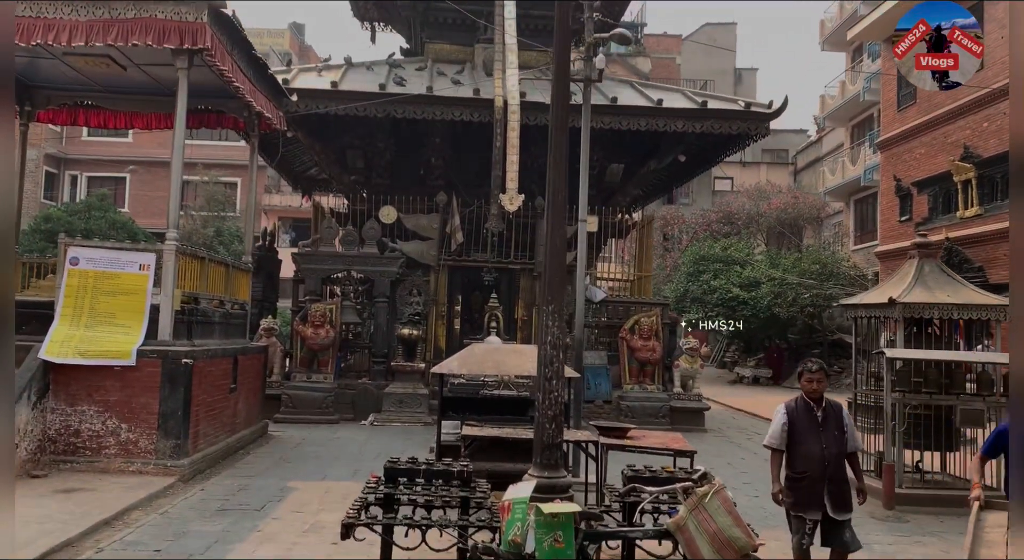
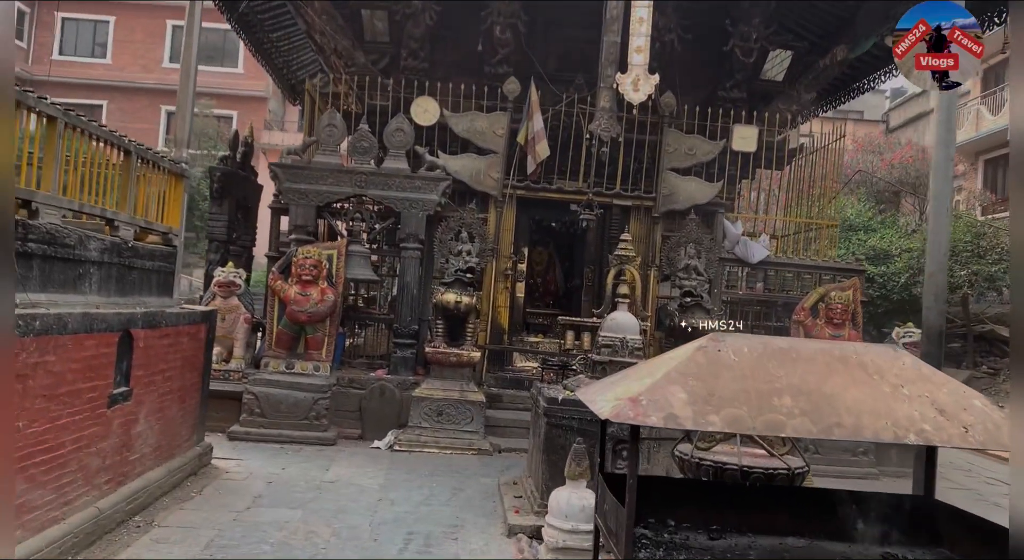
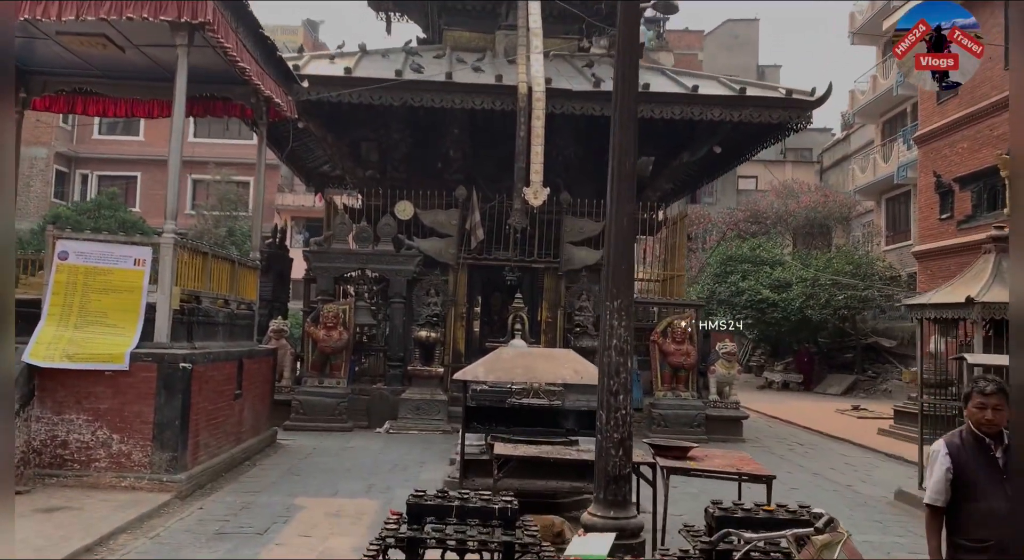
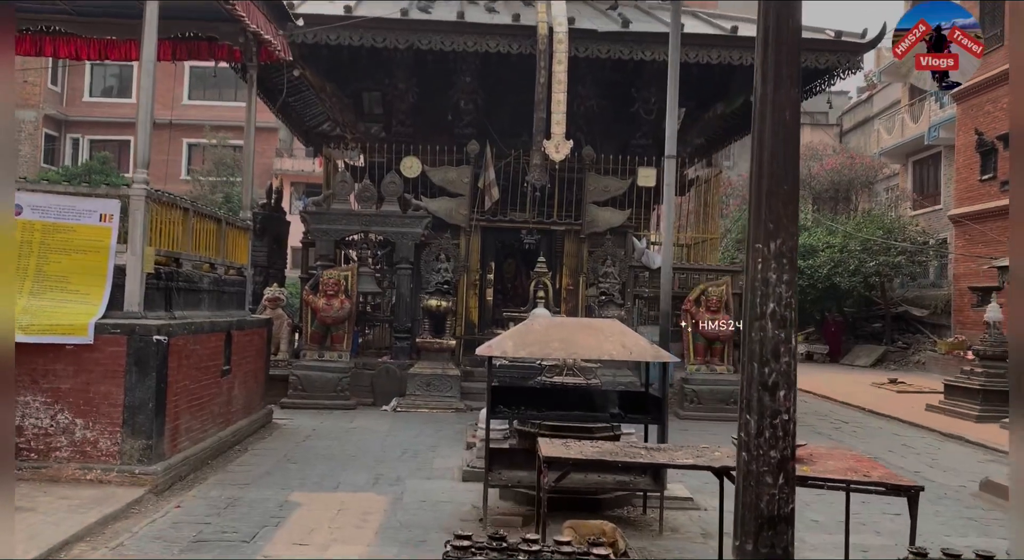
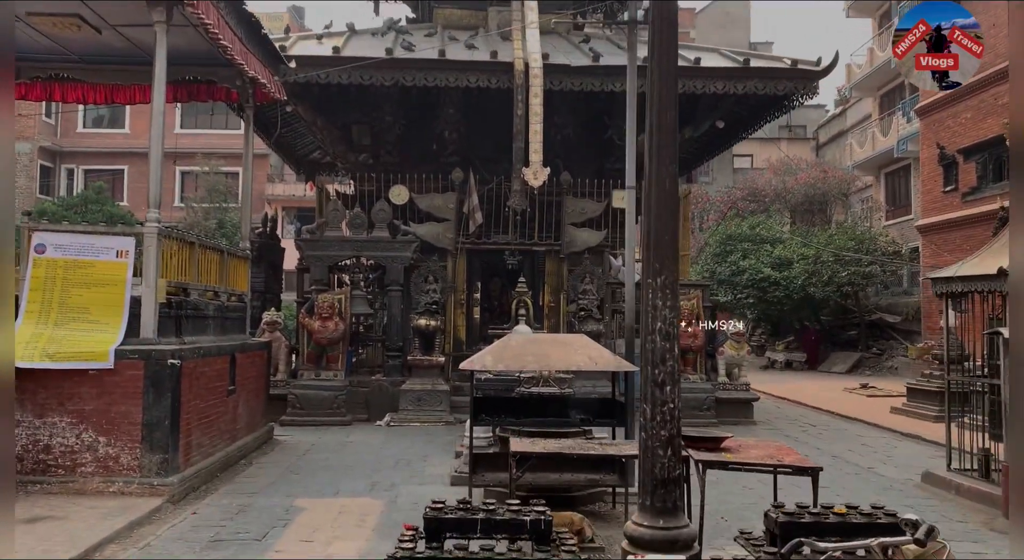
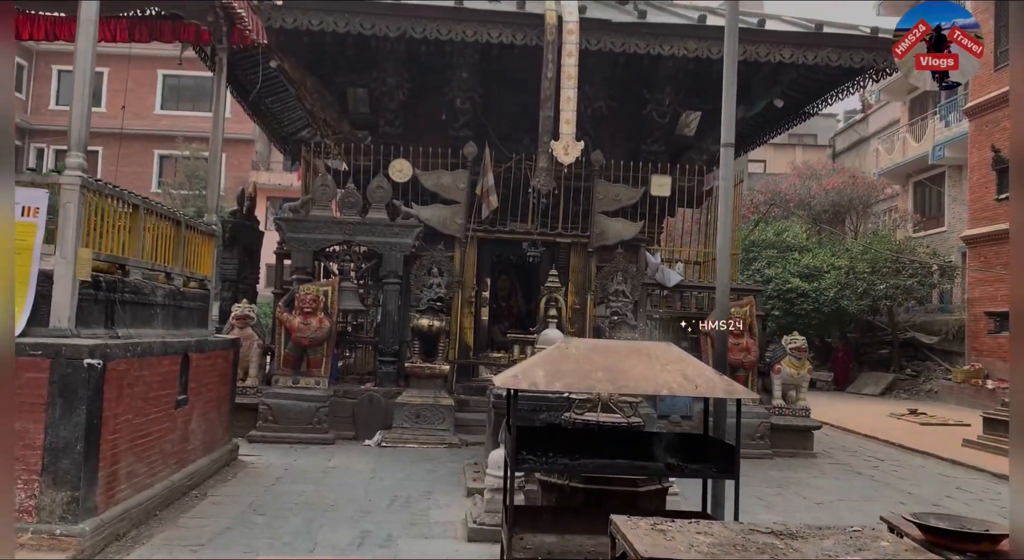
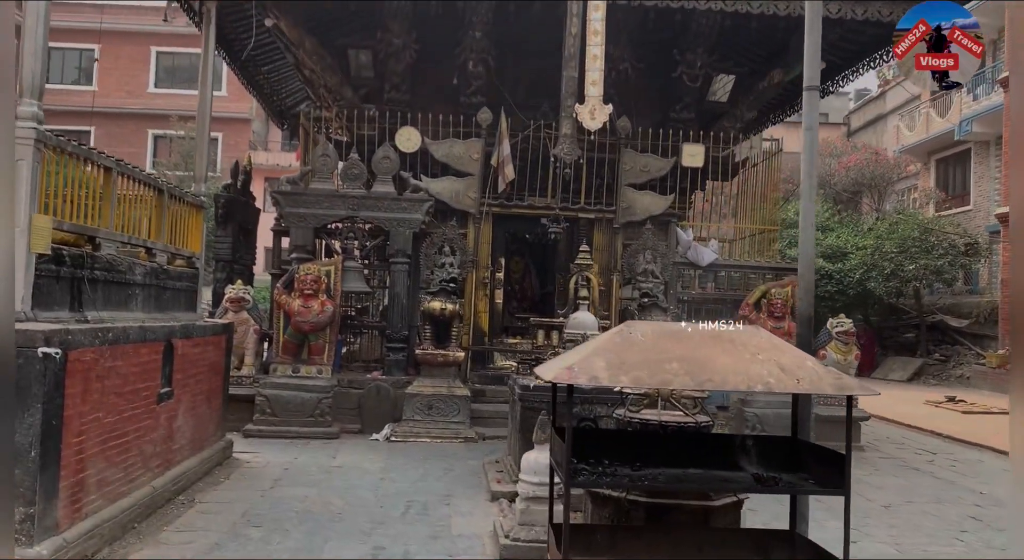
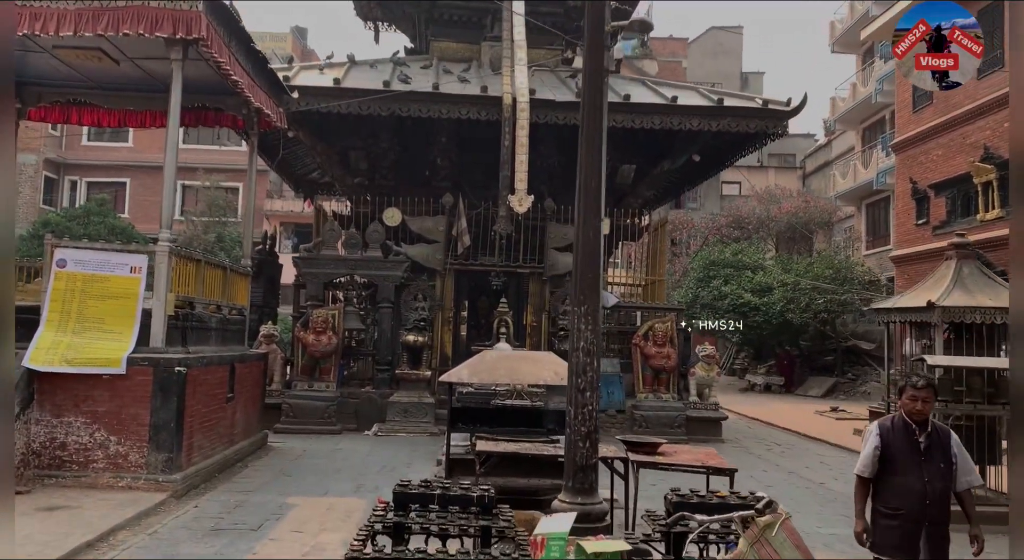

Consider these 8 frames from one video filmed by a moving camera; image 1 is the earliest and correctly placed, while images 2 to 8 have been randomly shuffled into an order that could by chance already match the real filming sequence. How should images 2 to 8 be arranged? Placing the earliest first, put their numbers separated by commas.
8, 3, 5, 4, 6, 7, 2
